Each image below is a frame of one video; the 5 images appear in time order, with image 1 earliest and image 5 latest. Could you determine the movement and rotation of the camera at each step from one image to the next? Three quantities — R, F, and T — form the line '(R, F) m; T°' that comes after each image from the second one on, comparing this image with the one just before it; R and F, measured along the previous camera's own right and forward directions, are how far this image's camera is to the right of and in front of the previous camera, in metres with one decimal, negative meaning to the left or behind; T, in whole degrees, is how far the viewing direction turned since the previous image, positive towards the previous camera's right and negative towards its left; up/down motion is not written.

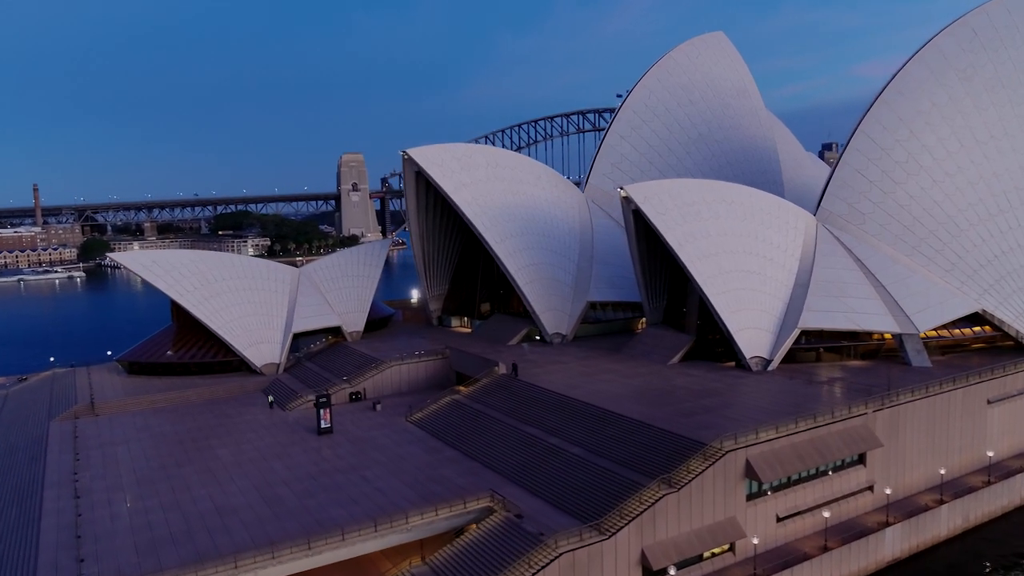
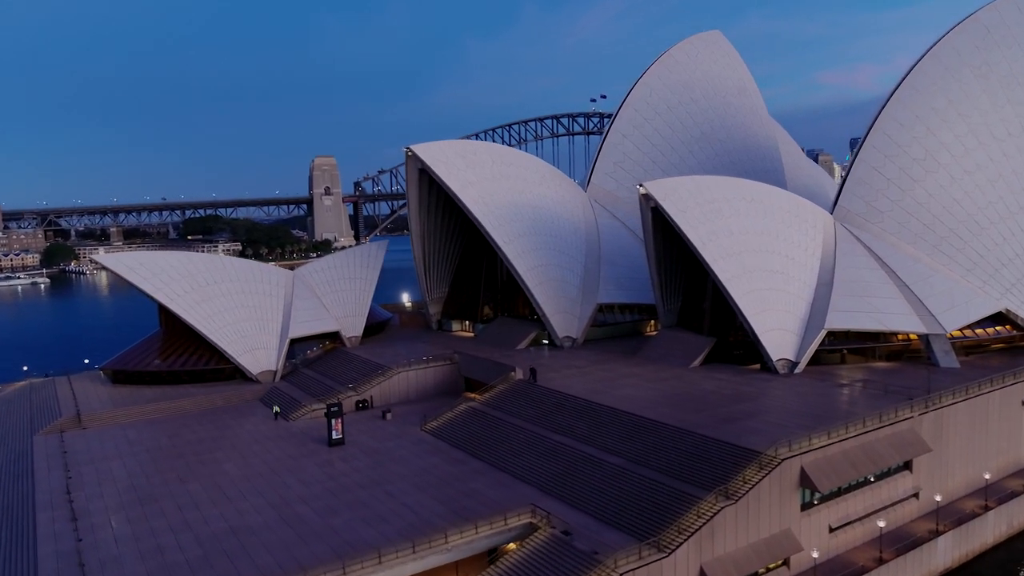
(-1.4, +1.0) m; +2°
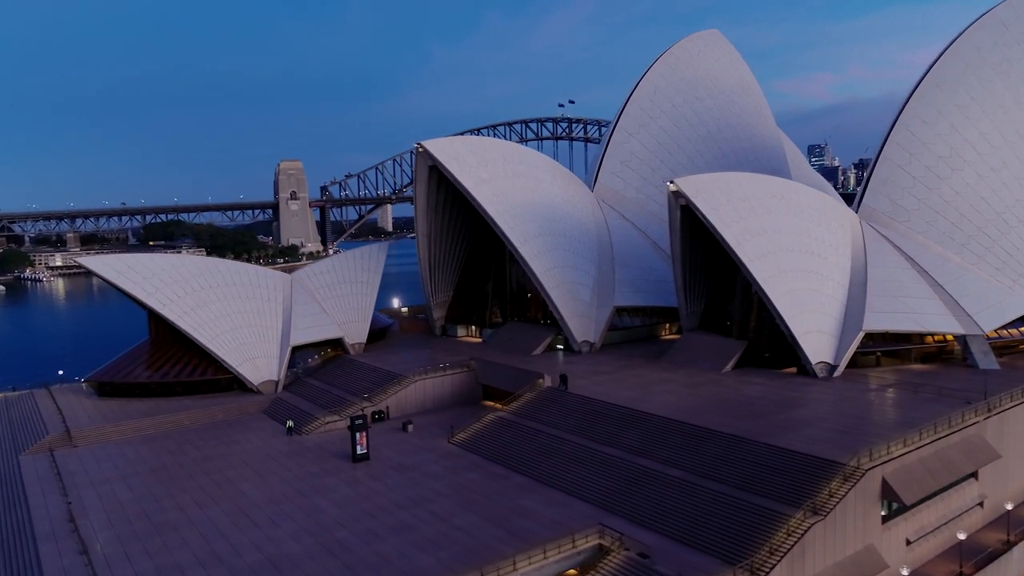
(-1.8, +1.2) m; +3°
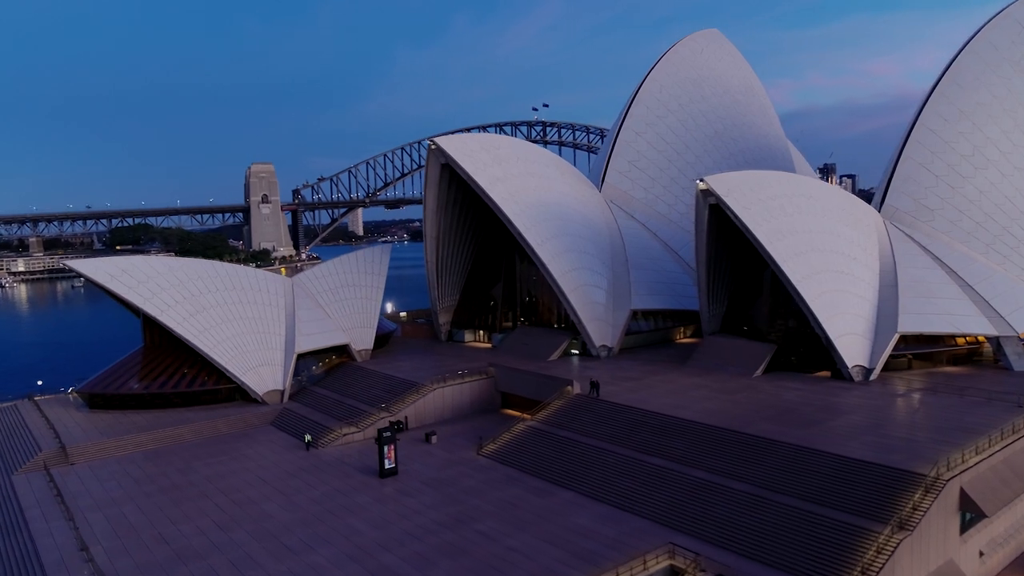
(-1.5, +1.0) m; +2°
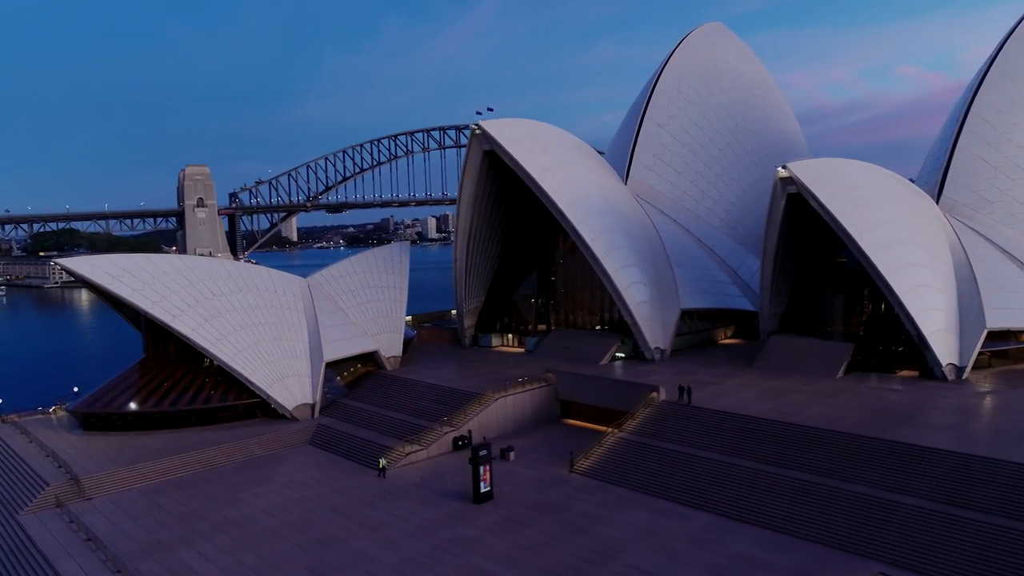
(-3.5, +2.1) m; +5°
